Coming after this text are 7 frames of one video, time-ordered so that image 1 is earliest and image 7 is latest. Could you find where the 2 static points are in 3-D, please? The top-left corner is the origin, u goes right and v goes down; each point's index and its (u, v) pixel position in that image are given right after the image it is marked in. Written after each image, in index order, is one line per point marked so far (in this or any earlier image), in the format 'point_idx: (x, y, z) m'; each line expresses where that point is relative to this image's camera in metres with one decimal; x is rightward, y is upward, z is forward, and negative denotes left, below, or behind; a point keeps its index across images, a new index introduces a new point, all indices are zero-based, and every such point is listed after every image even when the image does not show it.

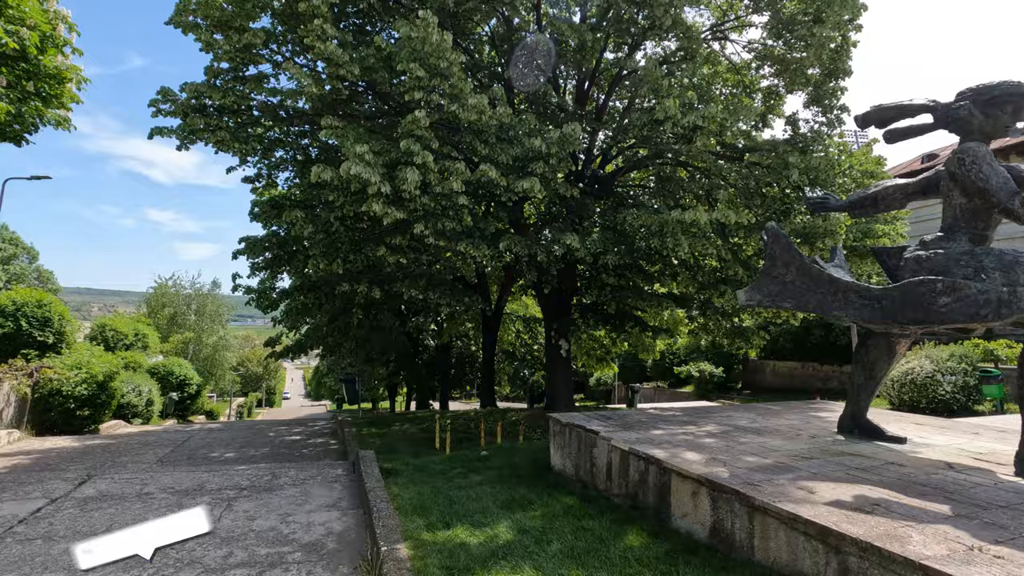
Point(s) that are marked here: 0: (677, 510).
0: (+1.4, -1.9, +4.7) m
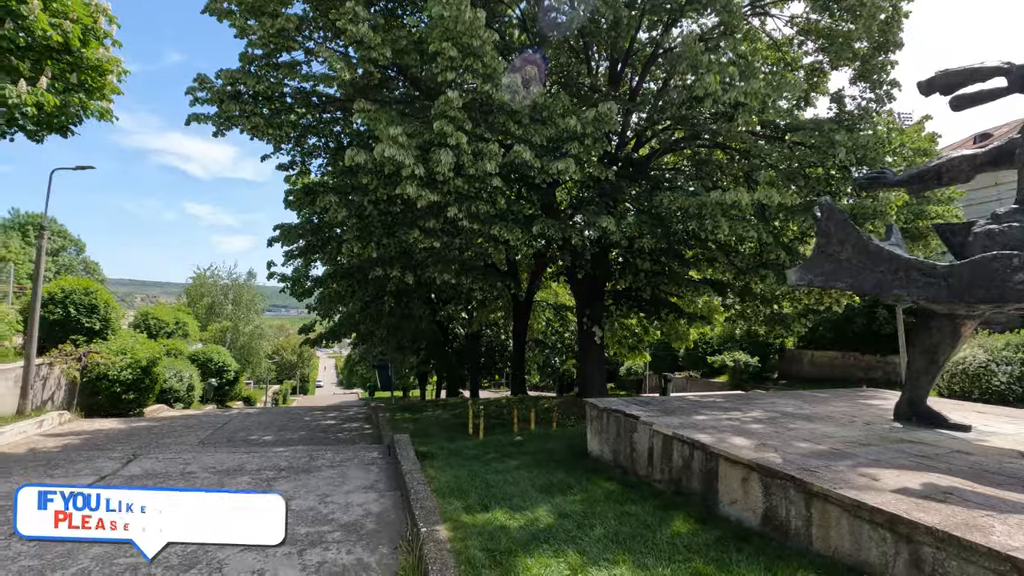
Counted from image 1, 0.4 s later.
0: (+1.8, -1.7, +4.5) m
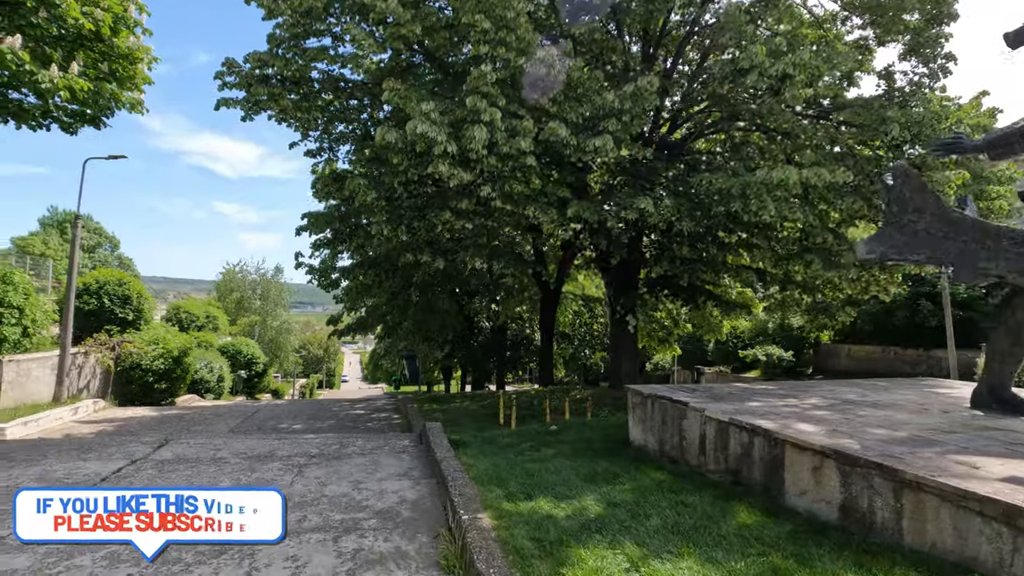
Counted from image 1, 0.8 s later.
0: (+2.1, -1.5, +4.1) m
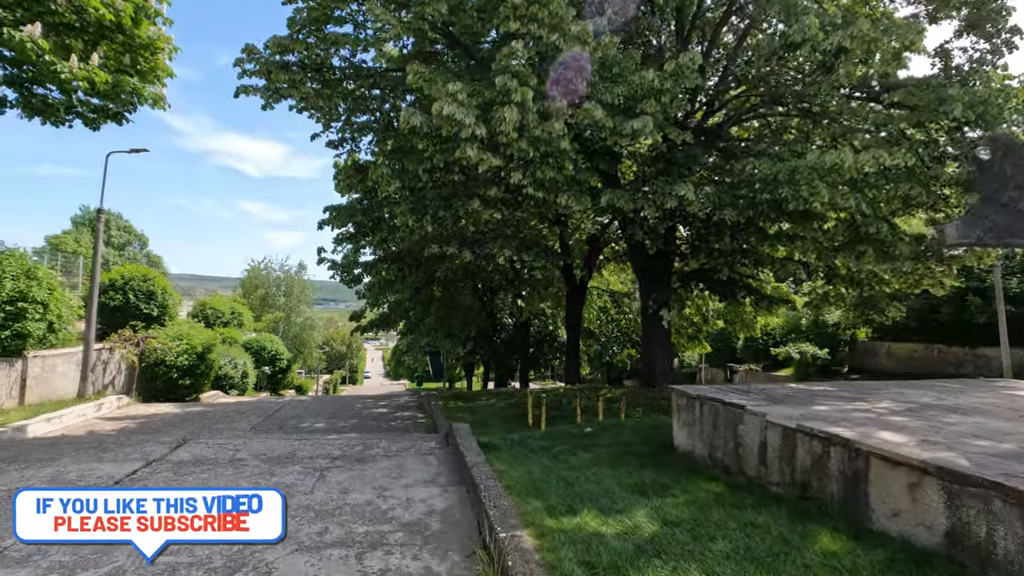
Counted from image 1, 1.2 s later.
0: (+2.4, -1.4, +3.5) m
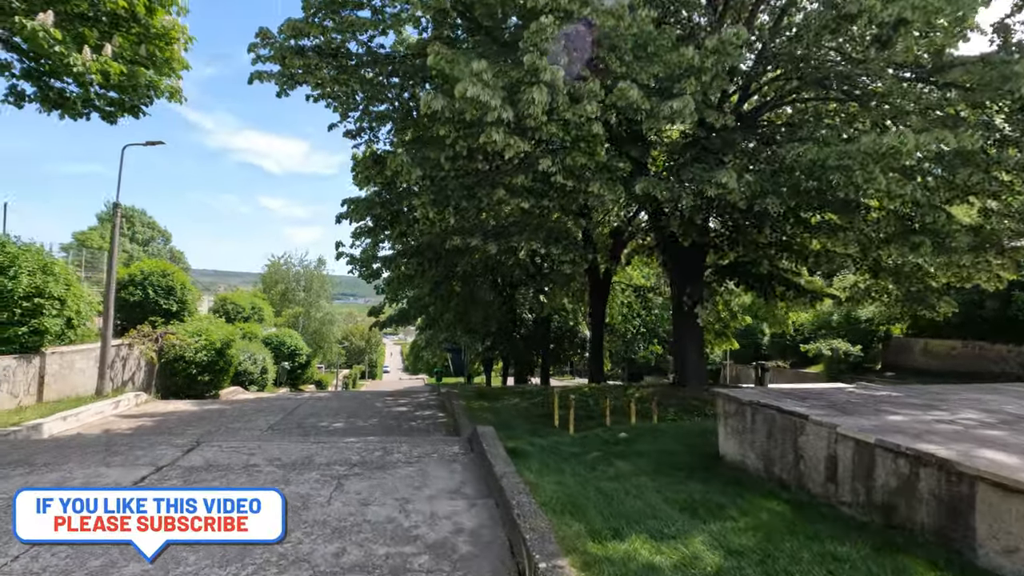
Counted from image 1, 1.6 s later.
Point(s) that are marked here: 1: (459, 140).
0: (+2.7, -1.4, +3.0) m
1: (-0.7, +1.9, +7.0) m
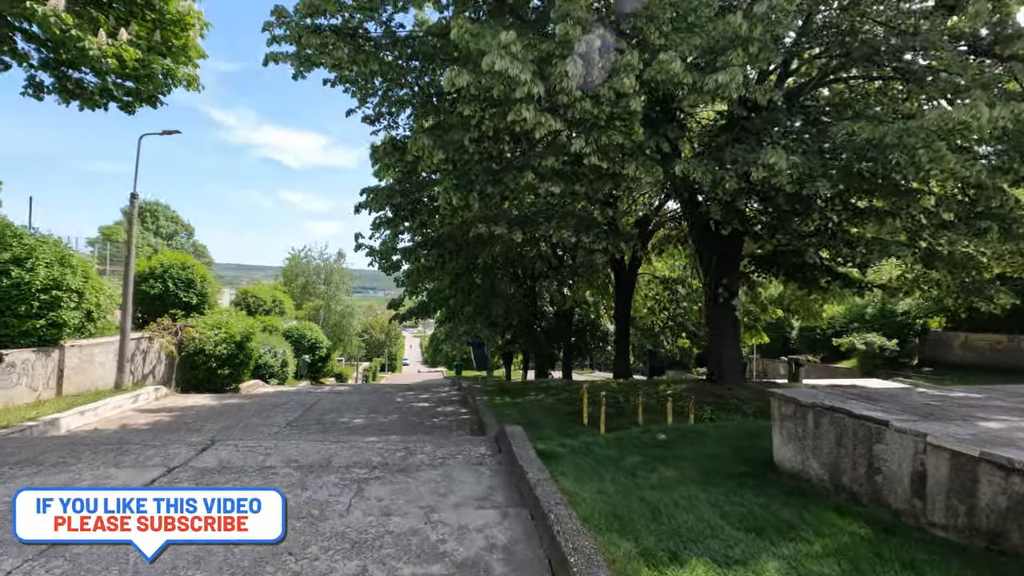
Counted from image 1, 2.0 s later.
0: (+2.9, -1.3, +2.5) m
1: (-0.3, +2.0, +6.5) m
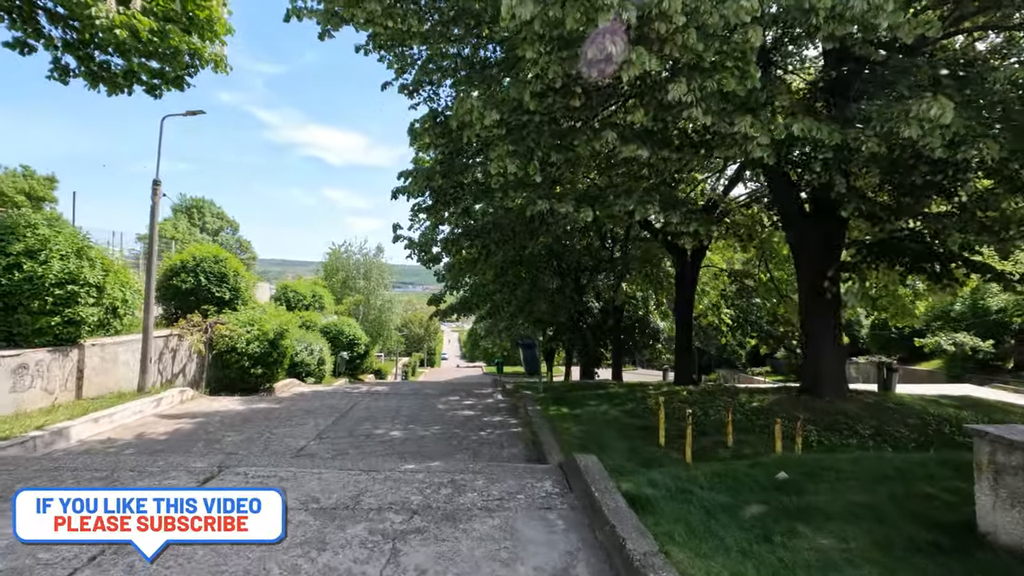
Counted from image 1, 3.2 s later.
0: (+3.3, -1.3, +0.9) m
1: (+0.4, +2.1, +5.1) m
